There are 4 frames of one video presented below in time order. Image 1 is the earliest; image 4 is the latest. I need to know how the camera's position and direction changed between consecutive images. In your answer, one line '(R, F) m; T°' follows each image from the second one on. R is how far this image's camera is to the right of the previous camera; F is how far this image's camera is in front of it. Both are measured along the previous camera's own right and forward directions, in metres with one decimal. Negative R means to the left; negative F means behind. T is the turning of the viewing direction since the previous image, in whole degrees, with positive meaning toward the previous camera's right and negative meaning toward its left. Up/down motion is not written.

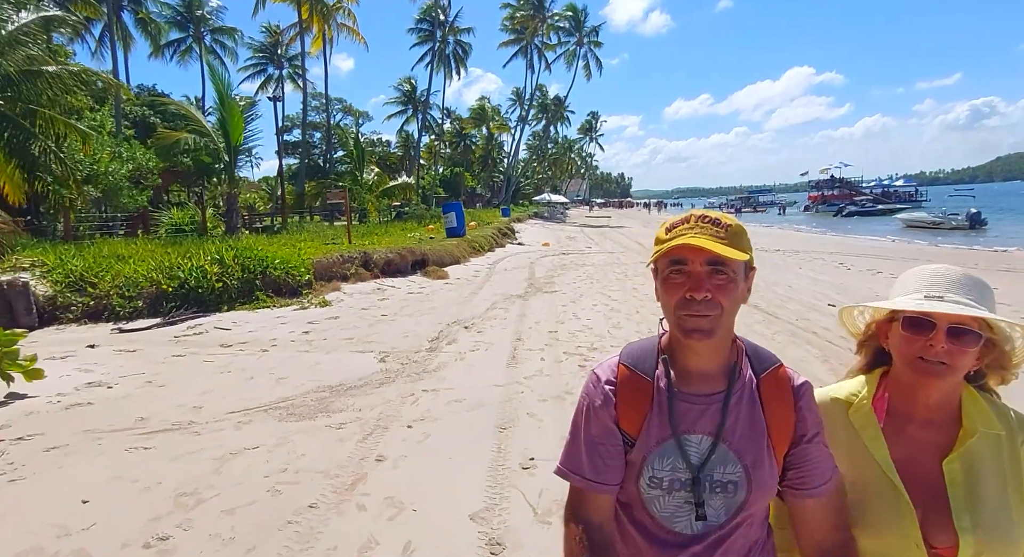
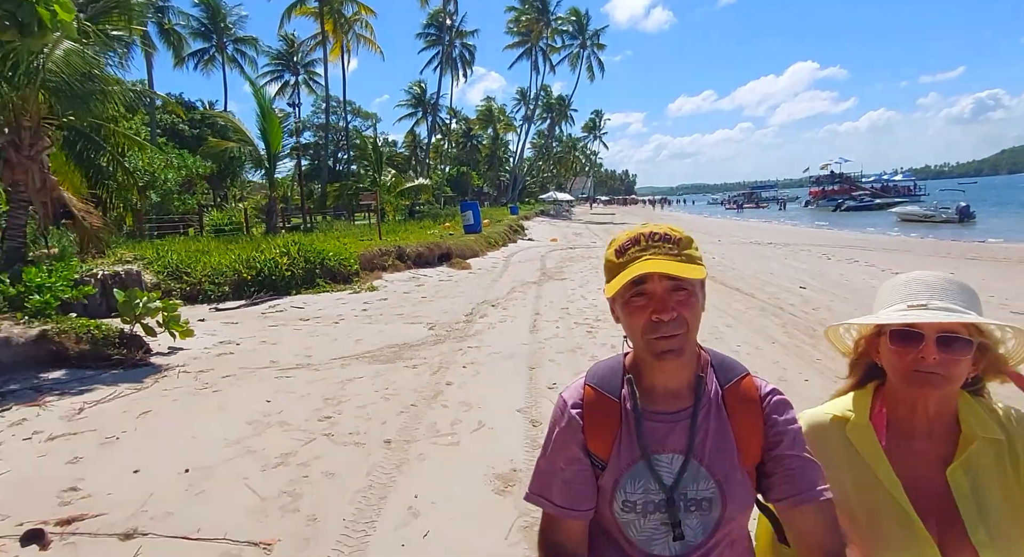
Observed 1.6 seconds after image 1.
(-0.2, -1.7) m; -1°
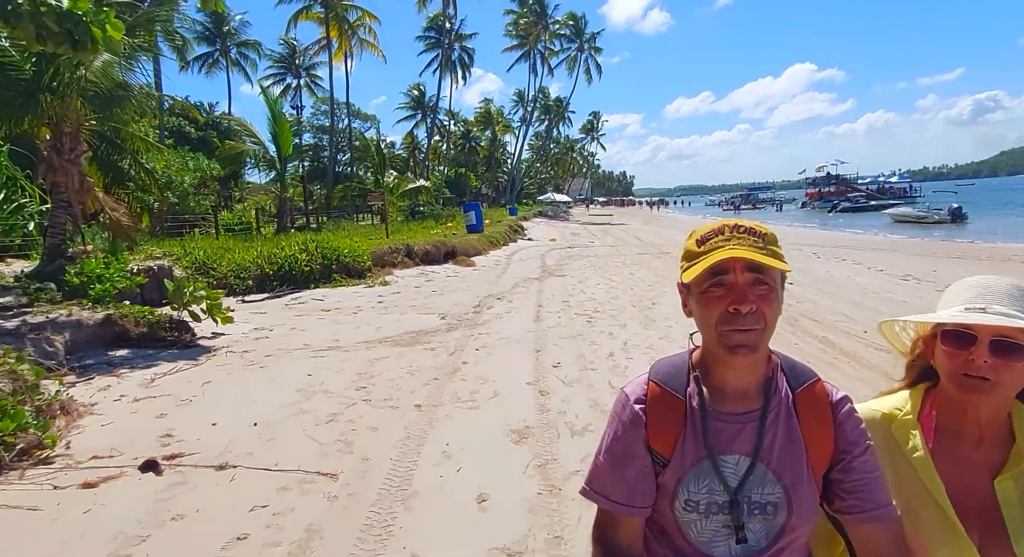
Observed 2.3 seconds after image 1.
(-0.1, -0.7) m; 0°
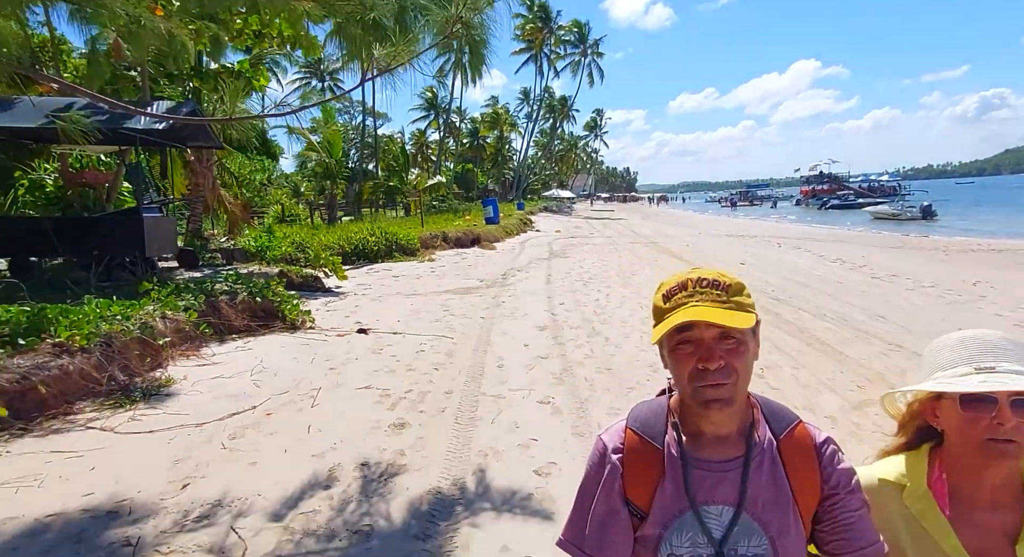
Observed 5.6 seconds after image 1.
(-0.3, -3.6) m; 0°
